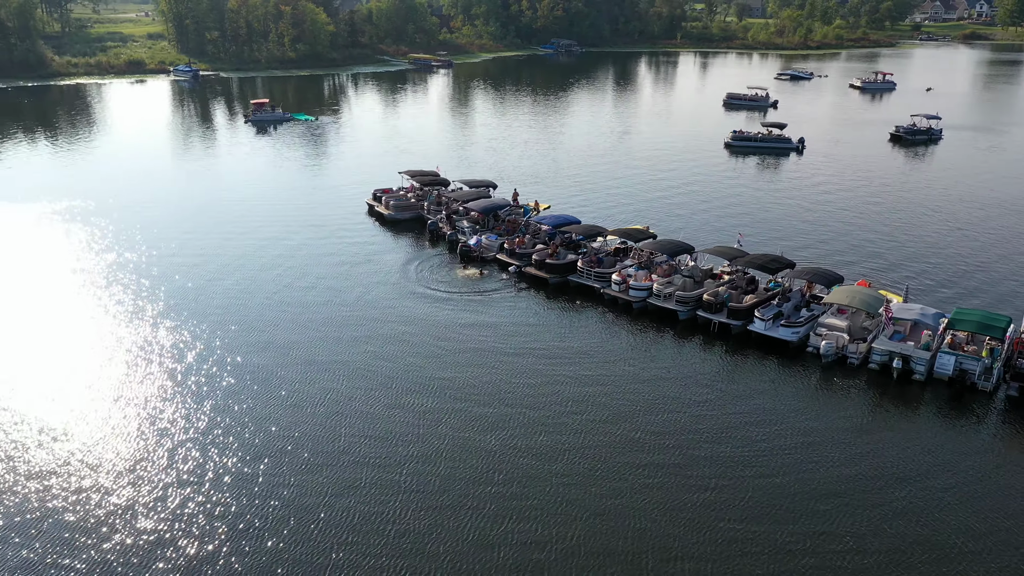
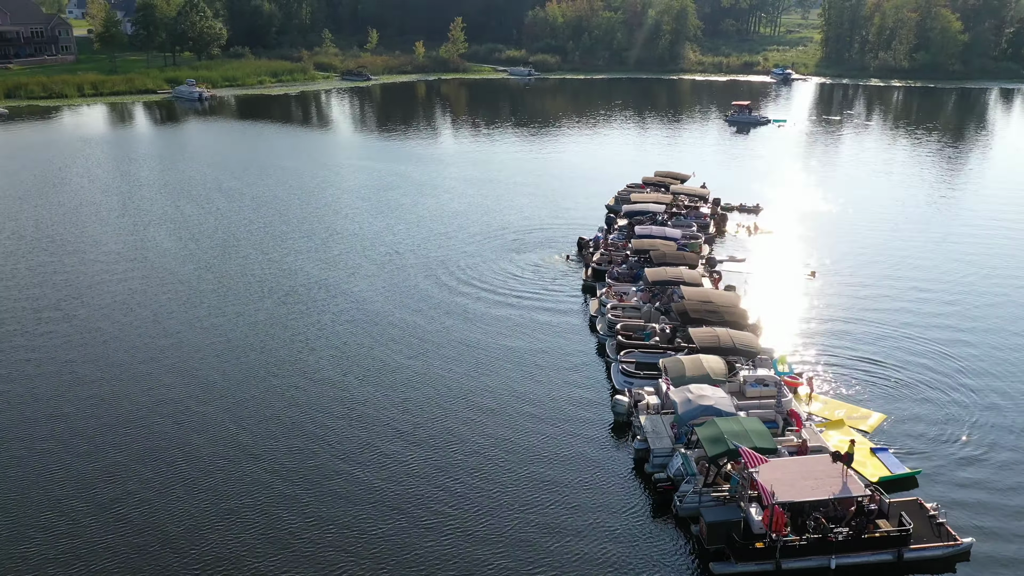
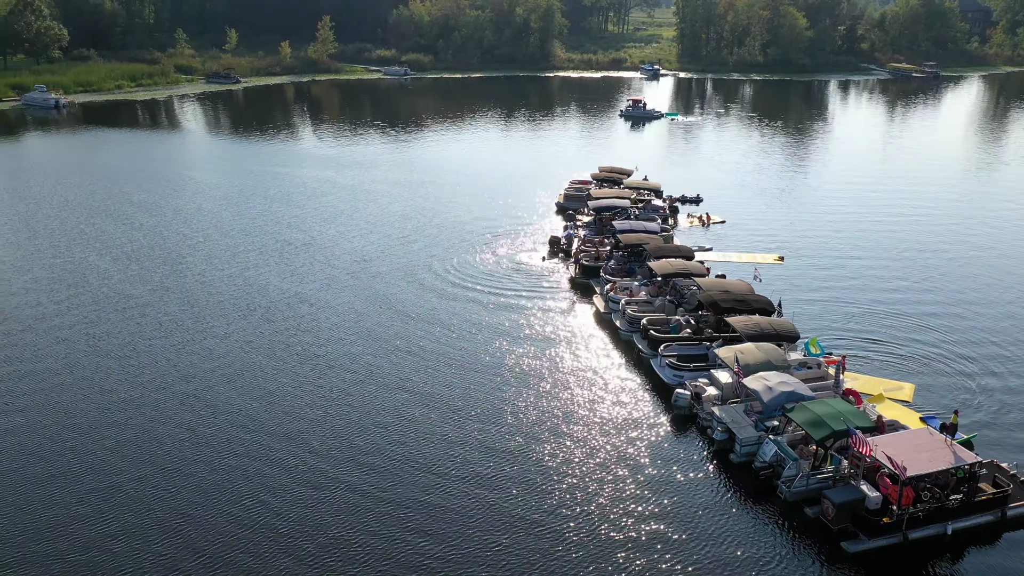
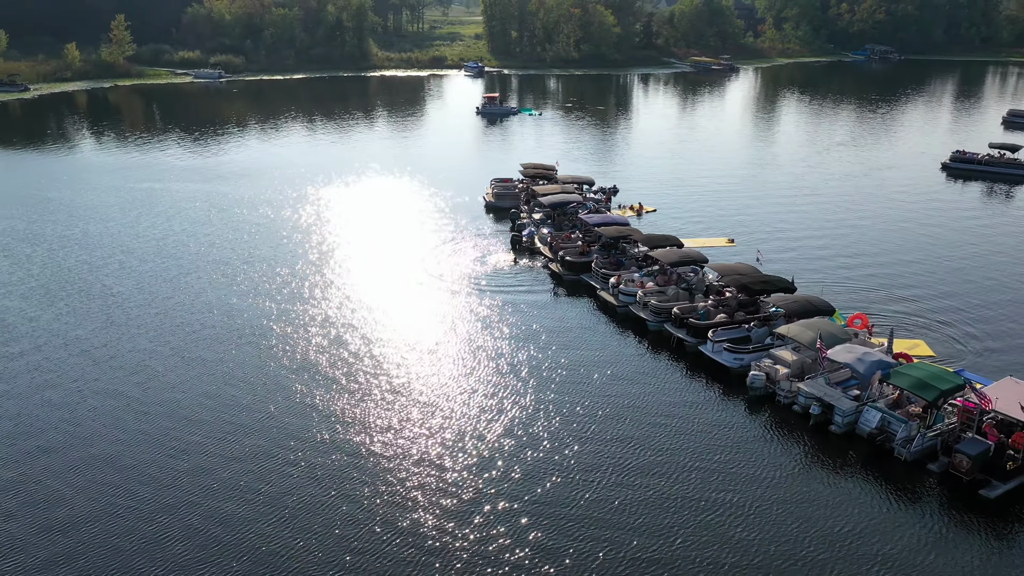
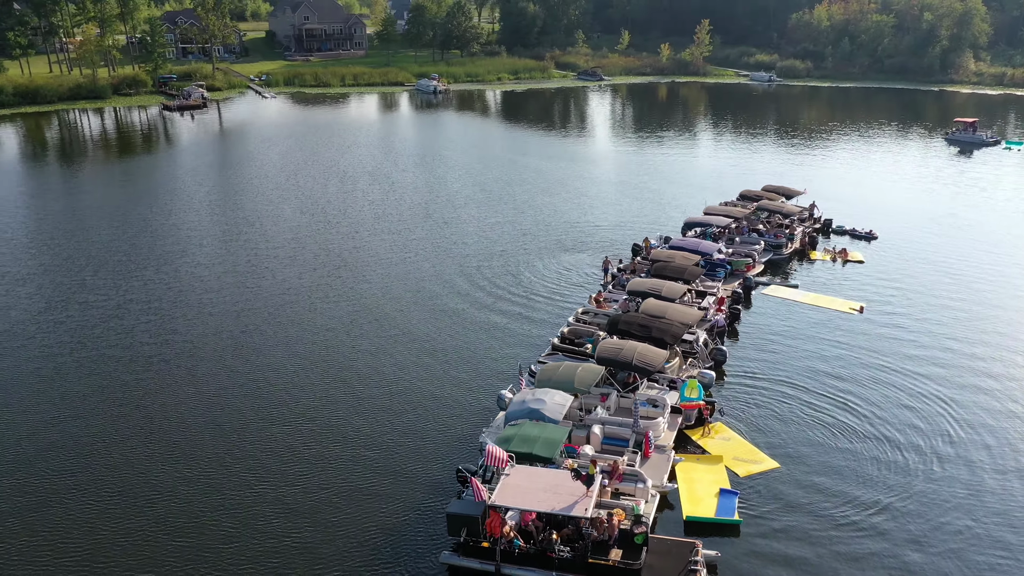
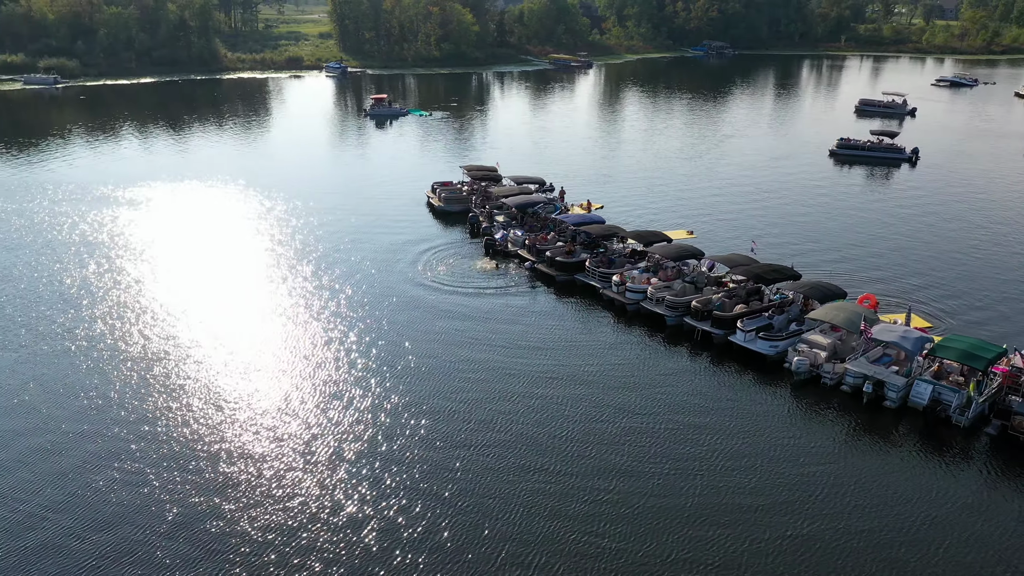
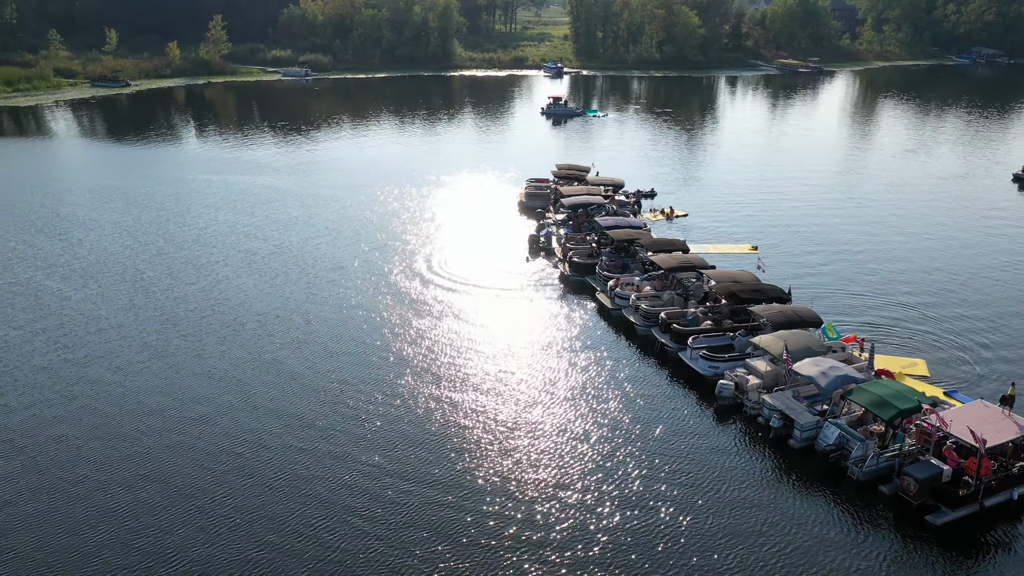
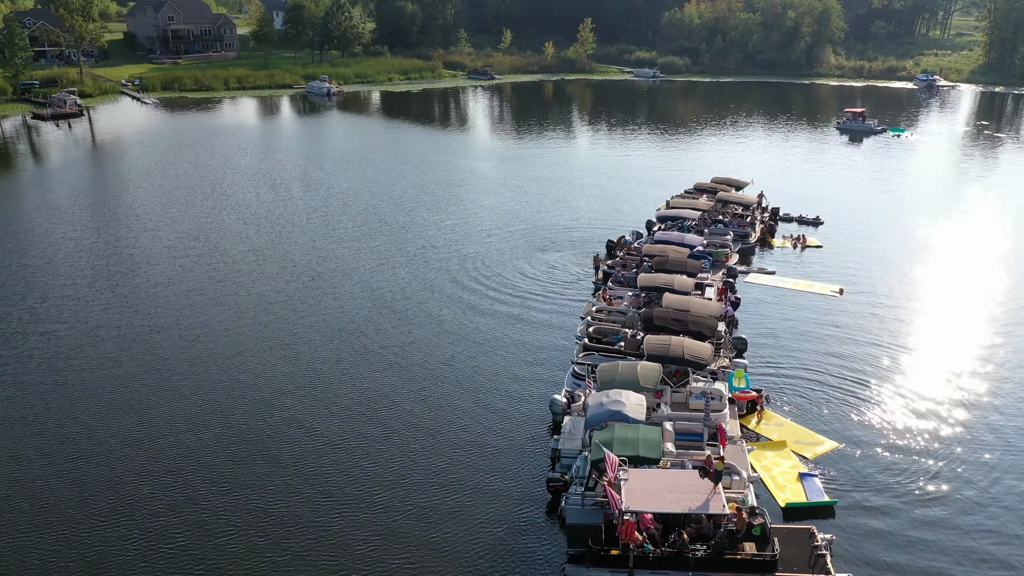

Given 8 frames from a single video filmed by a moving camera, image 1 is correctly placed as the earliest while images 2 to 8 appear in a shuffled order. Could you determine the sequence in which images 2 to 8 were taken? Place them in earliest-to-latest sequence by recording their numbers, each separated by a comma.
6, 4, 7, 3, 2, 8, 5
